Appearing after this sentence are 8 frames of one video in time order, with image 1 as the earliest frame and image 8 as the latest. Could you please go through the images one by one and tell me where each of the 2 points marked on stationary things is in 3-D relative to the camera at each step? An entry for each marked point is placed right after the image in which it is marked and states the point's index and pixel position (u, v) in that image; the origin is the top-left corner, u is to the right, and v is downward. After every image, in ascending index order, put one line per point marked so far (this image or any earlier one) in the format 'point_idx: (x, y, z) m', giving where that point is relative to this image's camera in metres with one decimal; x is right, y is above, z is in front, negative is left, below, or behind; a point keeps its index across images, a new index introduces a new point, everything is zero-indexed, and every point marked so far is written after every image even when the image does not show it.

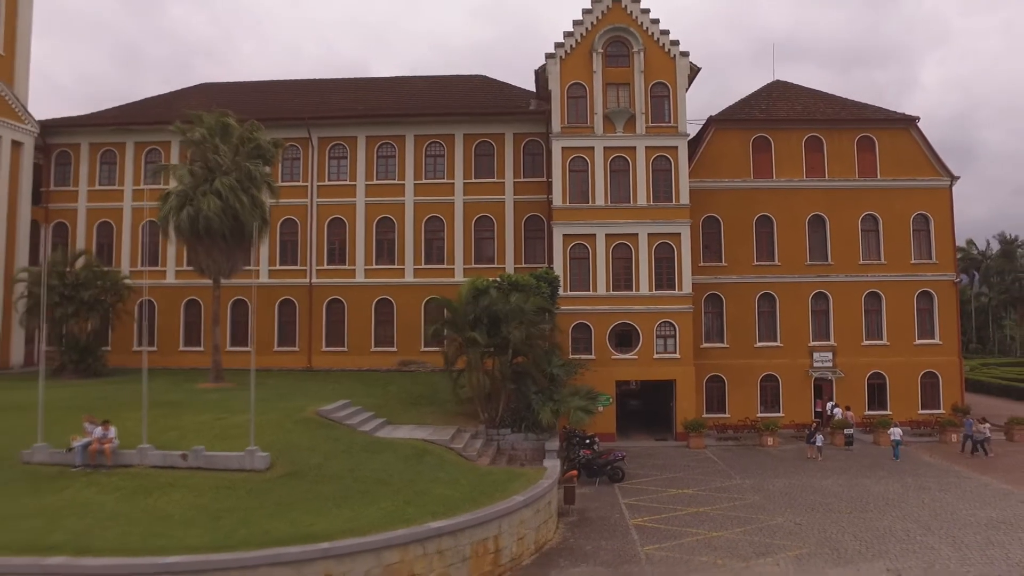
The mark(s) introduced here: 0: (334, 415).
0: (-4.1, -3.1, +19.4) m
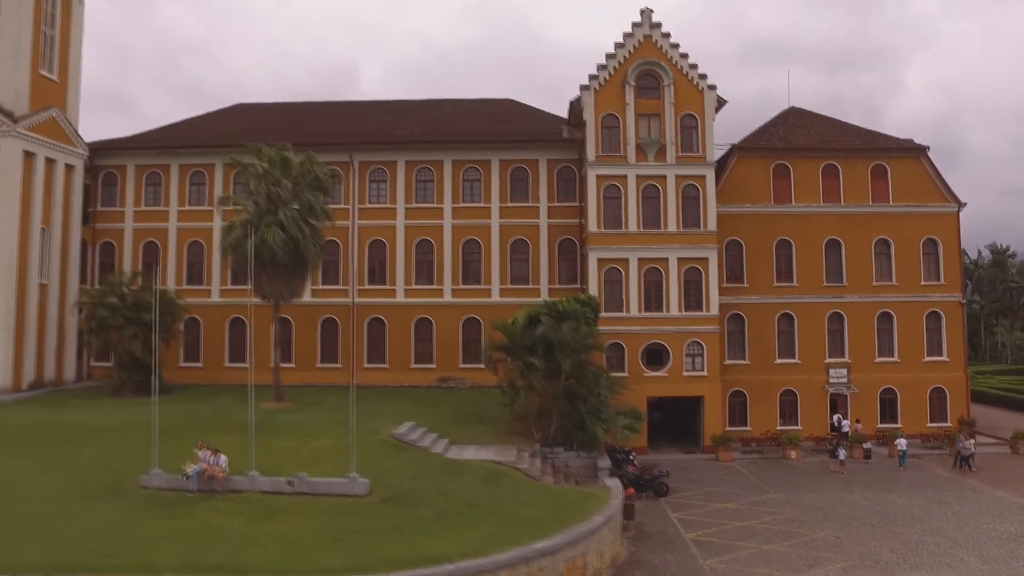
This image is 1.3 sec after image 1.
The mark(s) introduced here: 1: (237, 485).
0: (-2.6, -3.9, +20.8) m
1: (-5.6, -4.0, +16.6) m
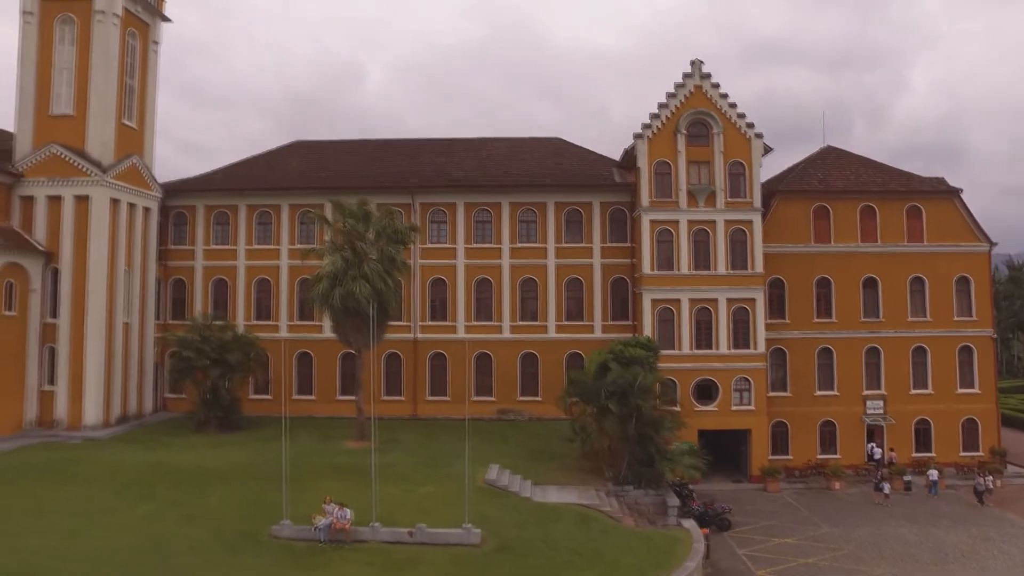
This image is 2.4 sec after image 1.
0: (-0.4, -5.4, +22.5) m
1: (-3.4, -5.5, +18.3) m
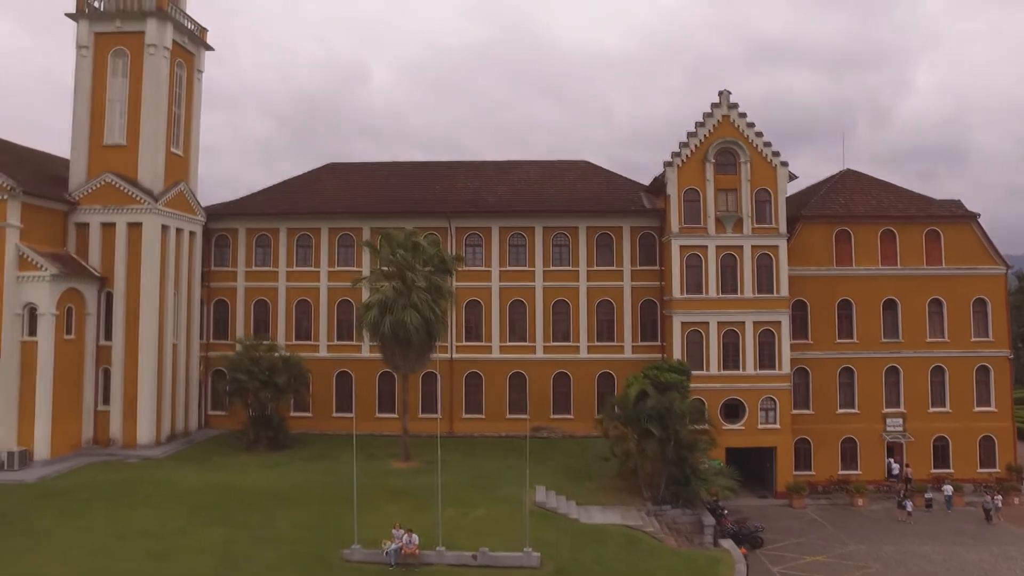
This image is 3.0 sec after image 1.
0: (+1.0, -6.3, +23.7) m
1: (-2.0, -6.4, +19.4) m
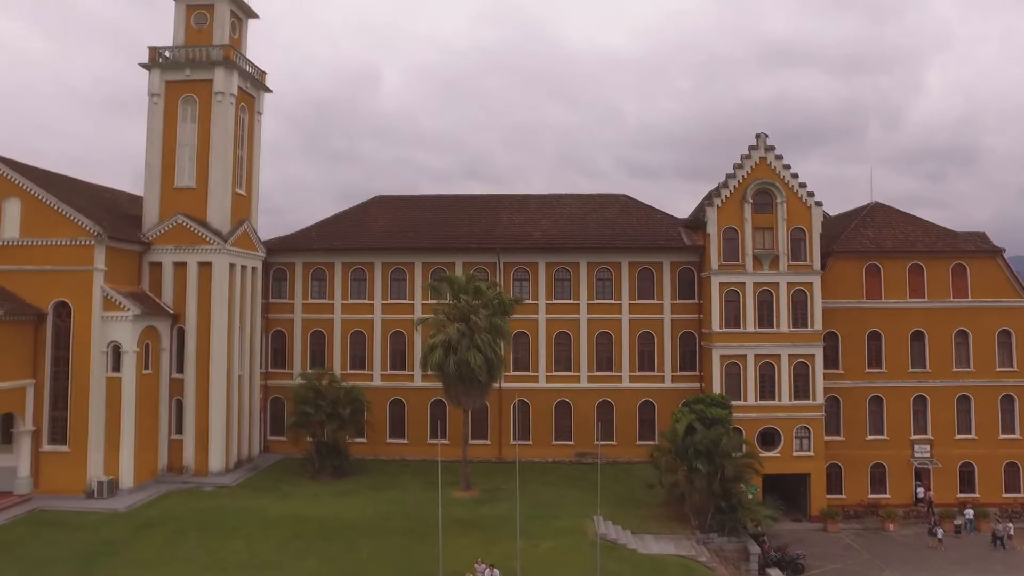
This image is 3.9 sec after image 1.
0: (+2.9, -7.7, +25.4) m
1: (-0.1, -7.9, +21.2) m
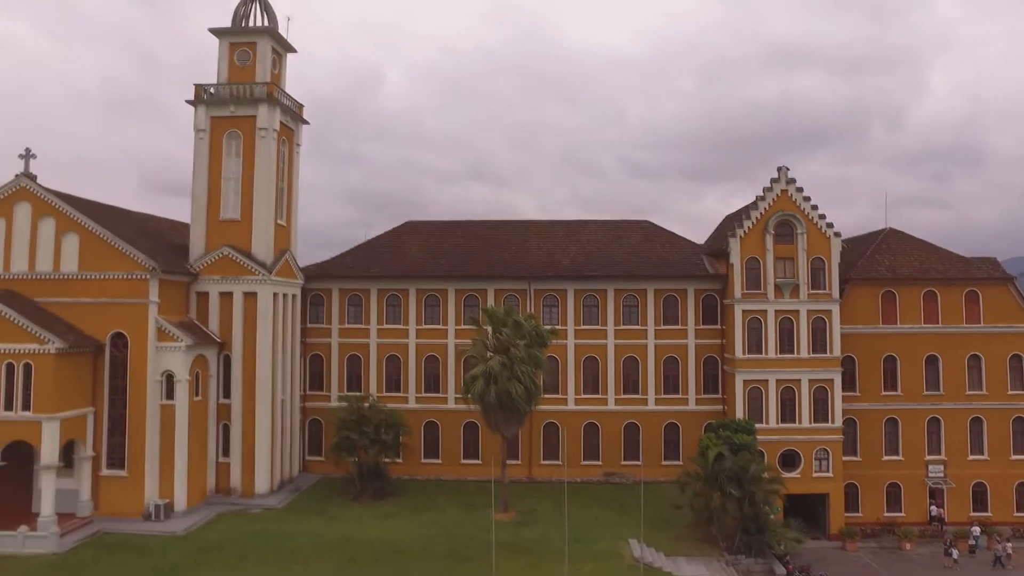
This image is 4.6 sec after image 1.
0: (+4.2, -8.9, +26.8) m
1: (+1.2, -9.1, +22.6) m
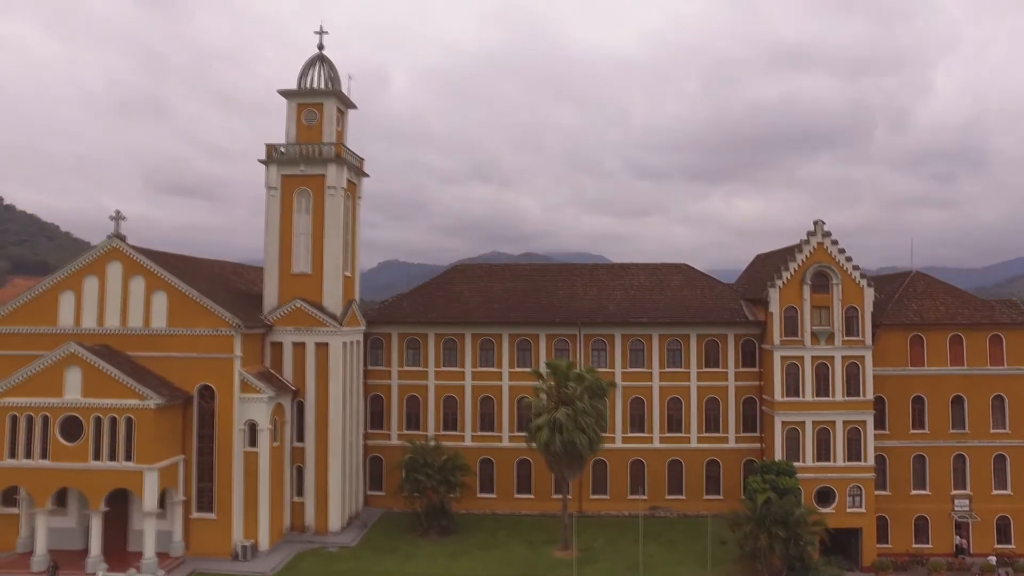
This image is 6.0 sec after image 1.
0: (+6.6, -11.1, +29.2) m
1: (+3.7, -11.3, +25.0) m
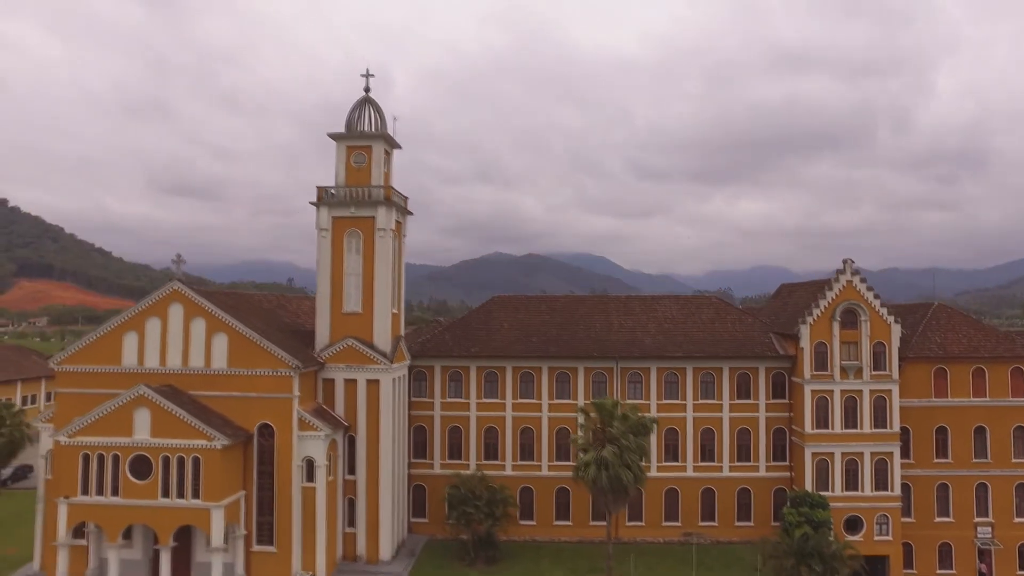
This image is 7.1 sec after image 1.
0: (+8.6, -12.9, +30.7) m
1: (+5.6, -13.1, +26.5) m
